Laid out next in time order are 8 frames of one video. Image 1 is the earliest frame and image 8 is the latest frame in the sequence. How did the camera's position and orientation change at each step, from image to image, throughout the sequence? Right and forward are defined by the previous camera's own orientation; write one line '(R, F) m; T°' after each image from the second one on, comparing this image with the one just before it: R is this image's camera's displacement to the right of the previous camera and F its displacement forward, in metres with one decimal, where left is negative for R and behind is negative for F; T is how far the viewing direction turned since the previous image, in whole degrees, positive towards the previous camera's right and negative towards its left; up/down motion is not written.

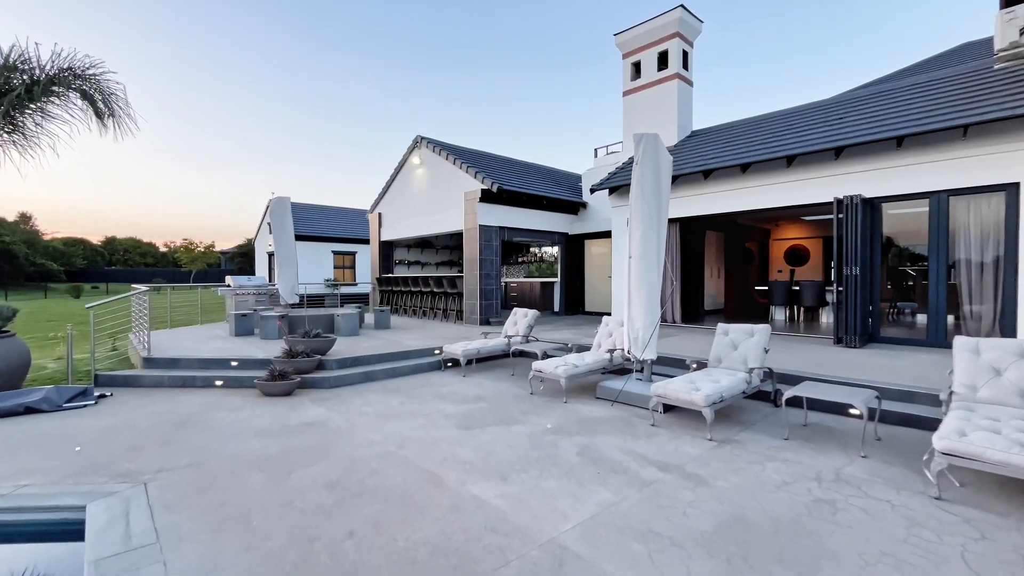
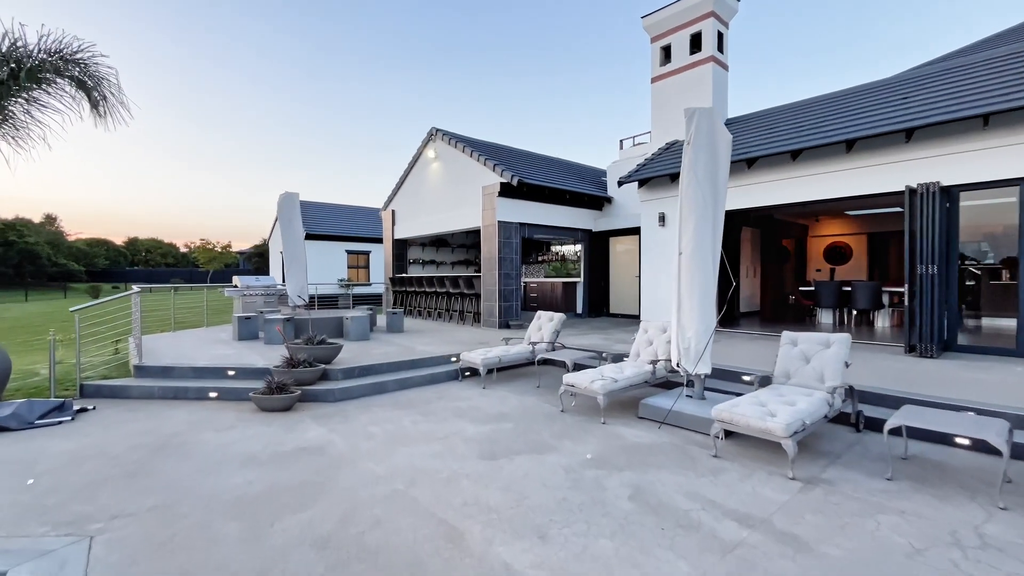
(-0.1, +0.7) m; -2°
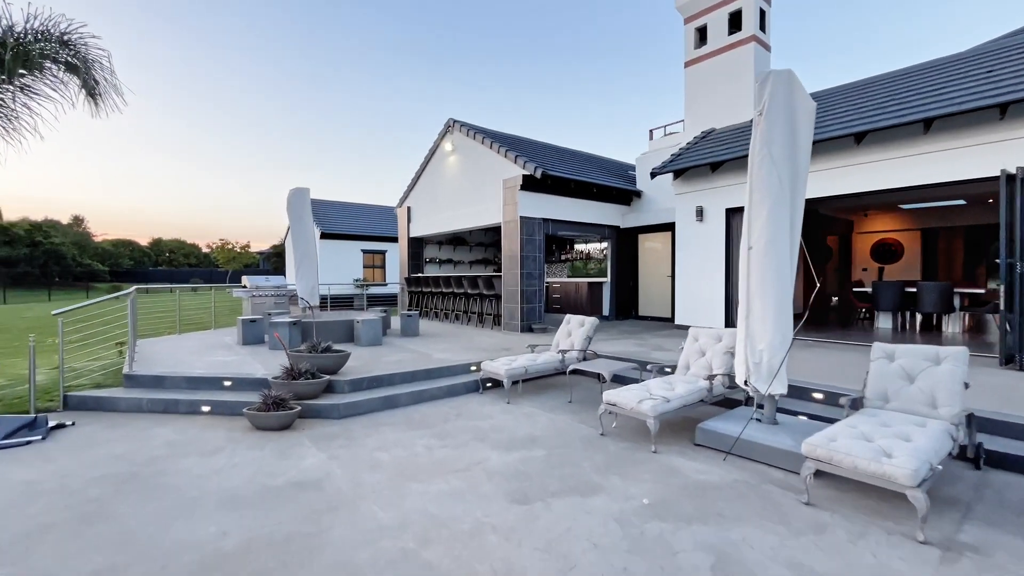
(-0.1, +0.7) m; -2°
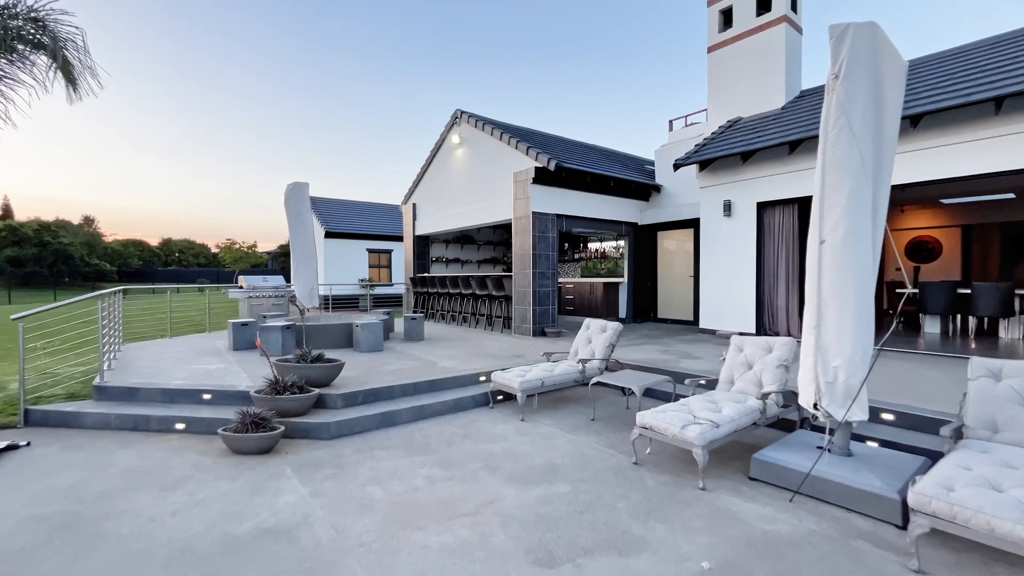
(-0.1, +0.6) m; -1°
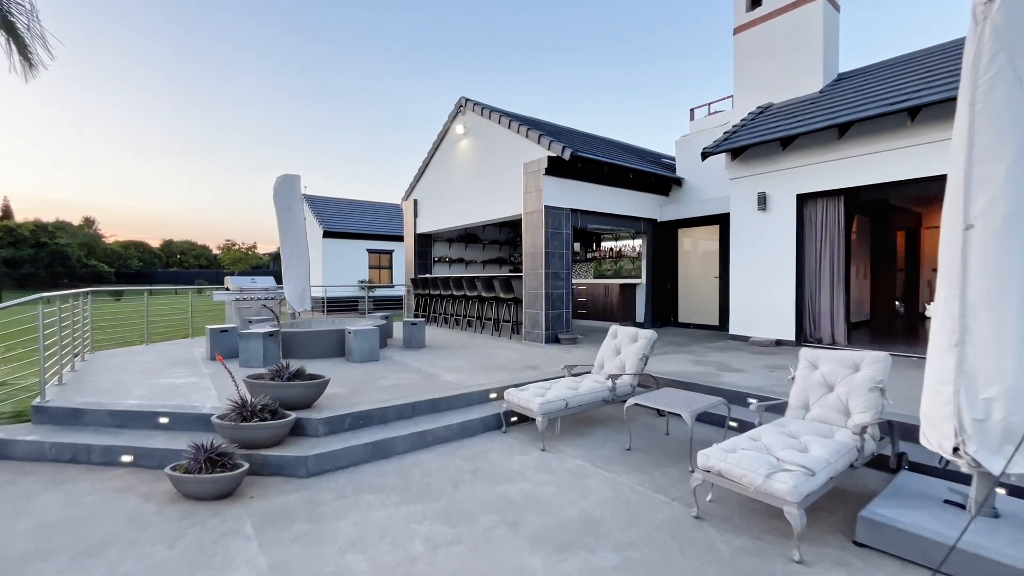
(-0.1, +0.7) m; 0°
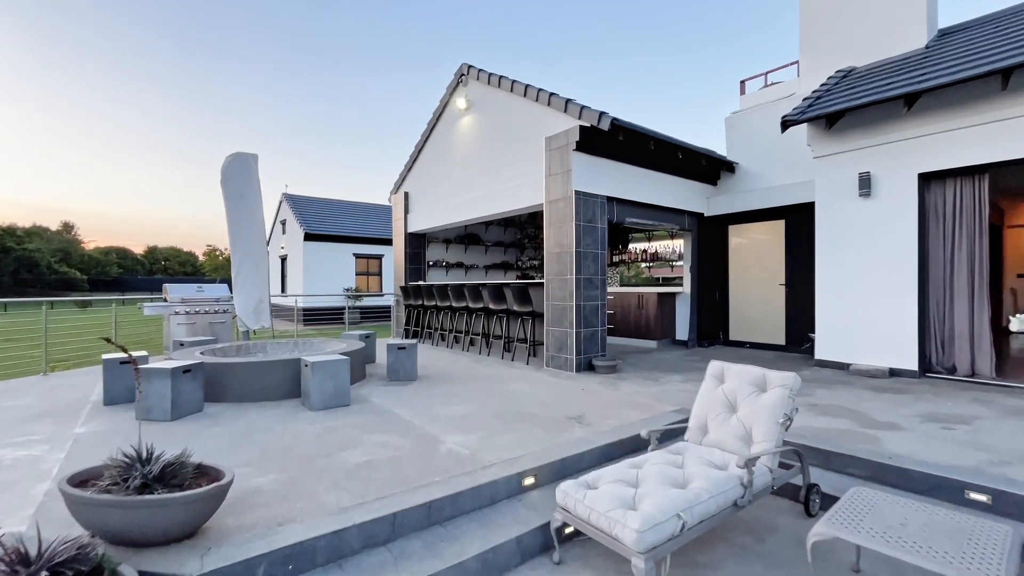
(-0.3, +1.7) m; +1°
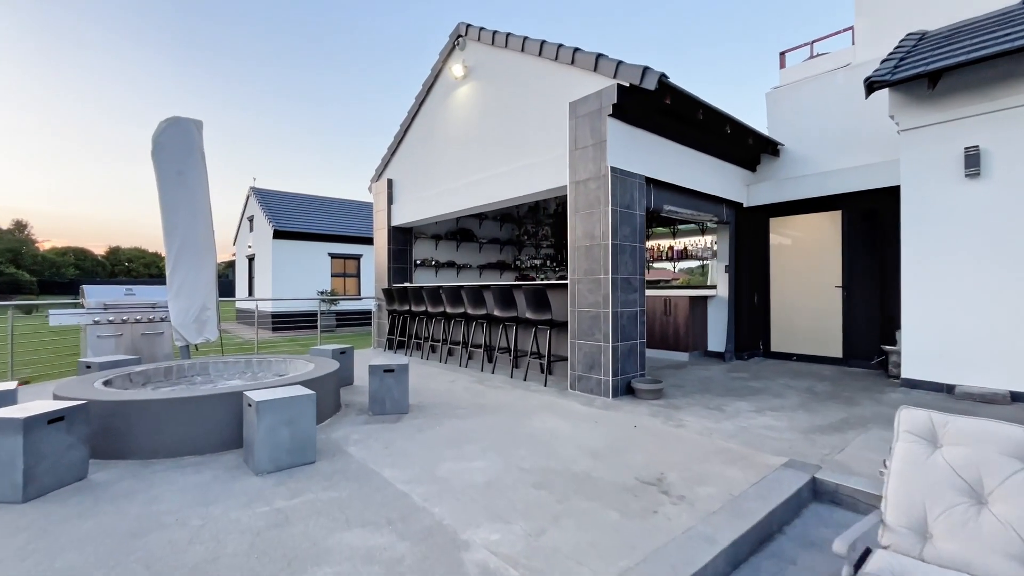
(-0.4, +1.2) m; +3°
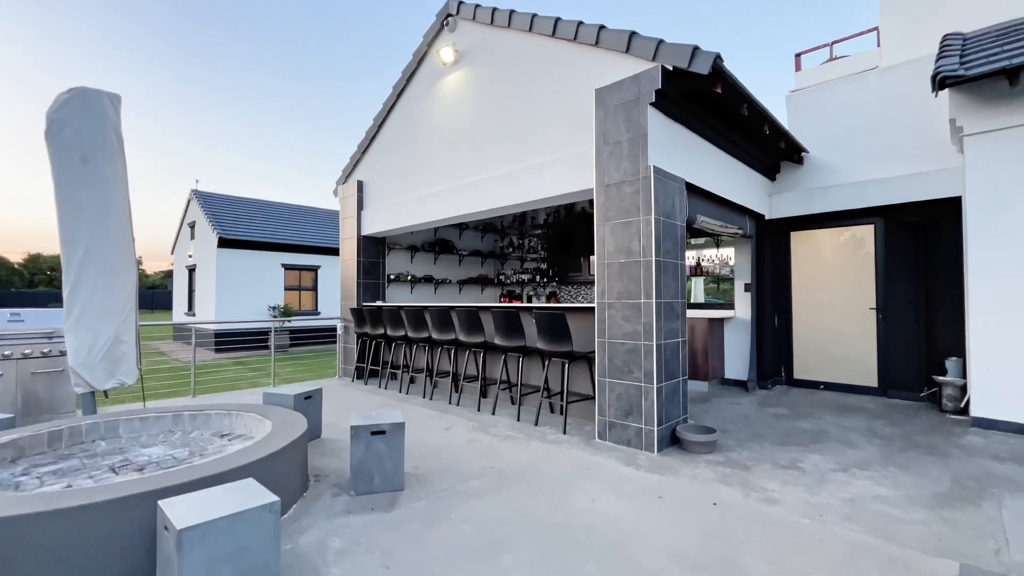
(-0.5, +0.9) m; +5°
